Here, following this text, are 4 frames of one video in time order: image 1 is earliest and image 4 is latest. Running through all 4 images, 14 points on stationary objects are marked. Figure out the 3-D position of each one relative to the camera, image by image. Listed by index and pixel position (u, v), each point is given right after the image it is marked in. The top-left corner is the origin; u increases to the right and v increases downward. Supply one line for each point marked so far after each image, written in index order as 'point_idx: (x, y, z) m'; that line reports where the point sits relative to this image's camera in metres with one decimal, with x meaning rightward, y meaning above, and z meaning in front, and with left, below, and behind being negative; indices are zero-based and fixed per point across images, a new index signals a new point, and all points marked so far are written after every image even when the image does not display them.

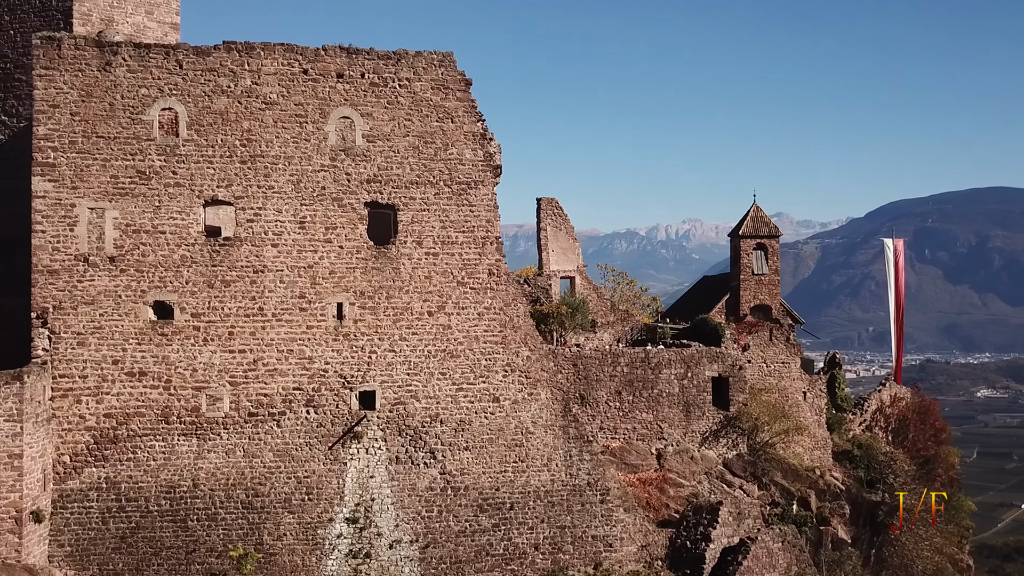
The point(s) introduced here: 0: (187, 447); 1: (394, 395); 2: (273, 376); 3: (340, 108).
0: (-4.2, -2.0, +14.9) m
1: (-1.6, -1.4, +15.4) m
2: (-3.1, -1.1, +15.1) m
3: (-2.3, +2.4, +15.2) m
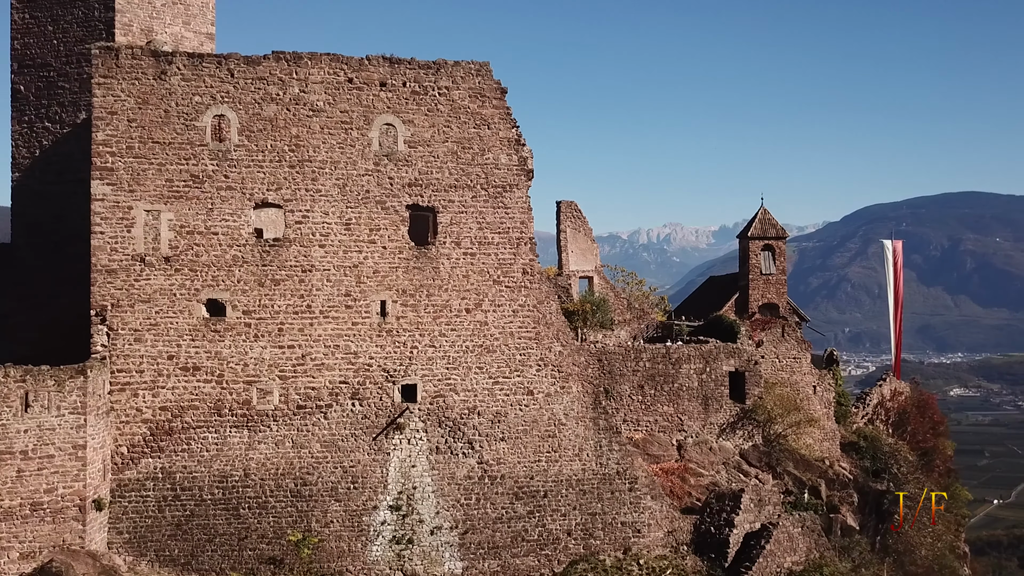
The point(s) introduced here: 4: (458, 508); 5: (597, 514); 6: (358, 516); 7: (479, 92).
0: (-3.7, -2.0, +15.6) m
1: (-1.1, -1.4, +16.2) m
2: (-2.6, -1.1, +15.8) m
3: (-1.8, +2.4, +16.0) m
4: (-0.7, -3.1, +16.1) m
5: (+1.2, -3.2, +16.6) m
6: (-2.1, -3.1, +15.8) m
7: (-0.5, +2.8, +16.3) m
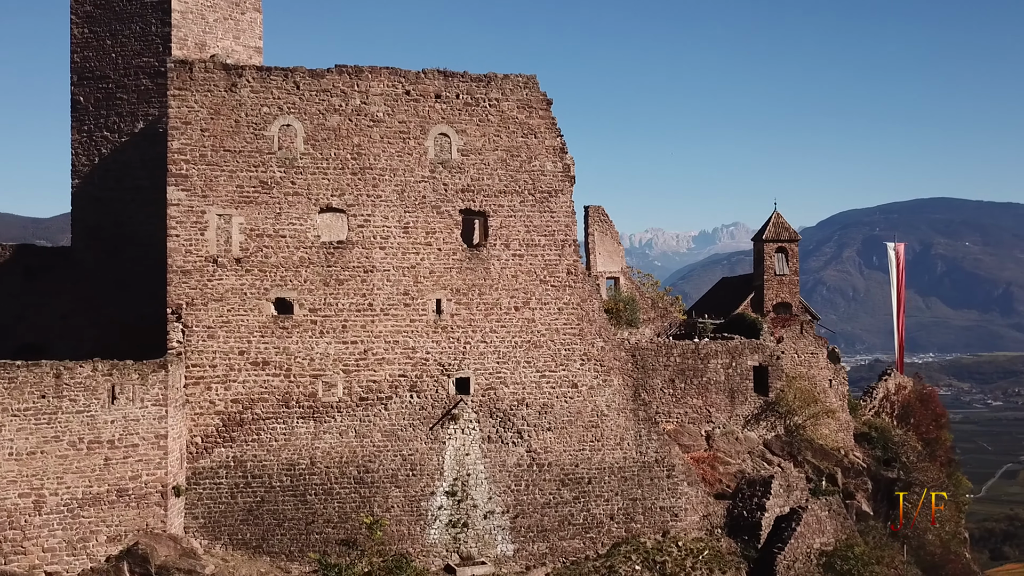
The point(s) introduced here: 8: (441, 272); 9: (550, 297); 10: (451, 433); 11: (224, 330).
0: (-3.0, -2.0, +16.6) m
1: (-0.4, -1.4, +17.2) m
2: (-1.9, -1.1, +16.8) m
3: (-1.1, +2.4, +17.1) m
4: (0.0, -3.0, +17.2) m
5: (+1.9, -3.2, +17.7) m
6: (-1.4, -3.1, +16.8) m
7: (+0.2, +2.8, +17.4) m
8: (-1.0, +0.2, +17.1) m
9: (+0.6, -0.1, +17.5) m
10: (-0.9, -2.1, +17.0) m
11: (-4.1, -0.6, +16.4) m
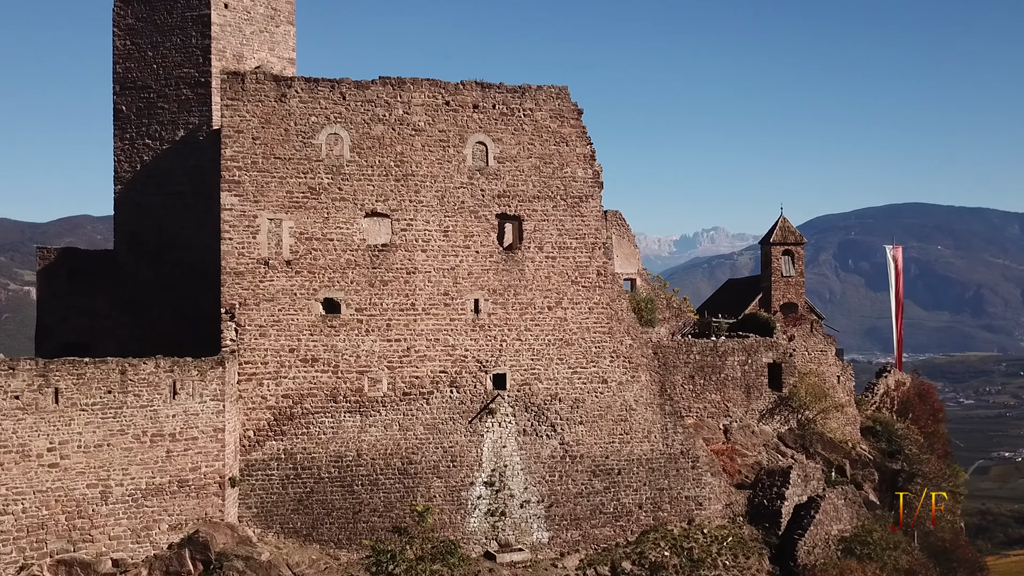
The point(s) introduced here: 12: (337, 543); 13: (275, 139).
0: (-2.4, -2.0, +17.4) m
1: (+0.1, -1.4, +18.2) m
2: (-1.4, -1.1, +17.7) m
3: (-0.6, +2.4, +18.0) m
4: (+0.5, -3.1, +18.1) m
5: (+2.4, -3.2, +18.6) m
6: (-0.8, -3.1, +17.7) m
7: (+0.7, +2.8, +18.4) m
8: (-0.5, +0.2, +18.0) m
9: (+1.1, -0.1, +18.5) m
10: (-0.4, -2.1, +17.9) m
11: (-3.5, -0.6, +17.2) m
12: (-2.6, -3.8, +17.2) m
13: (-3.5, +2.2, +17.3) m
